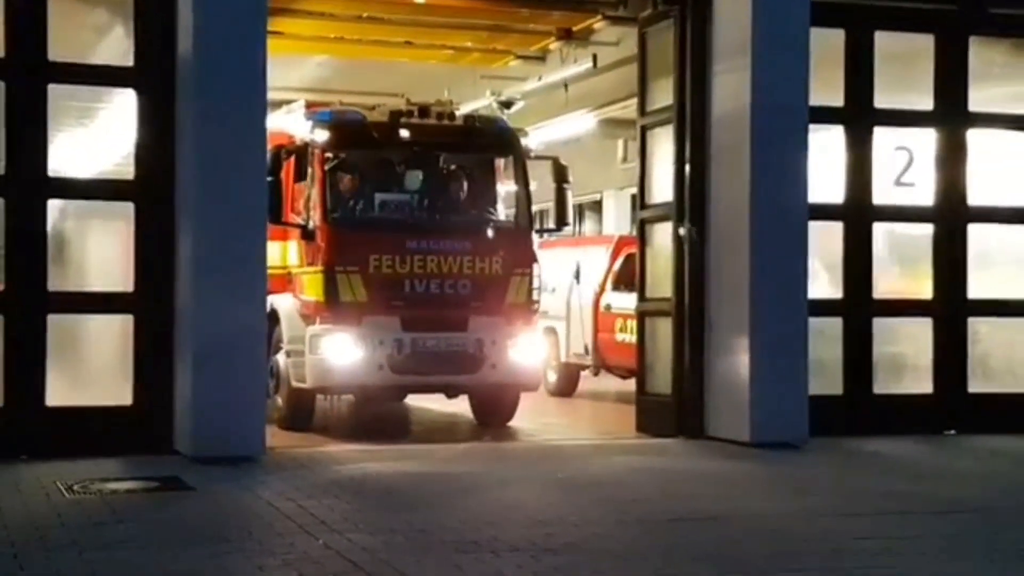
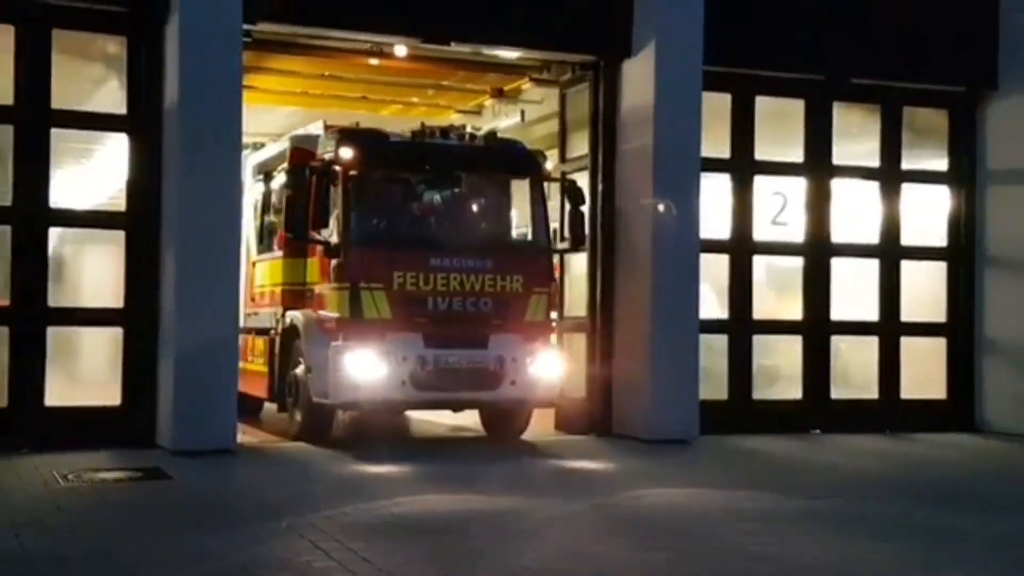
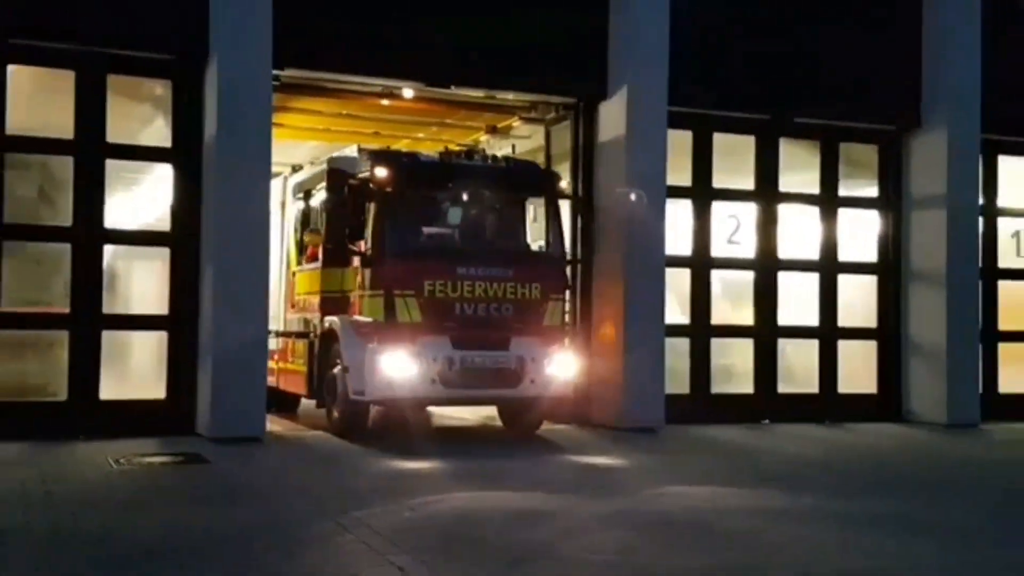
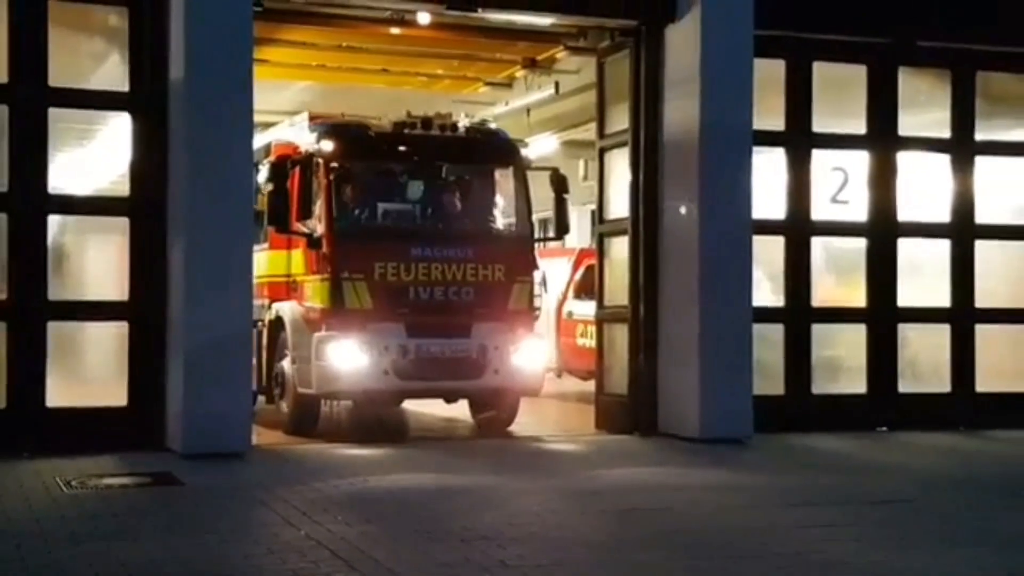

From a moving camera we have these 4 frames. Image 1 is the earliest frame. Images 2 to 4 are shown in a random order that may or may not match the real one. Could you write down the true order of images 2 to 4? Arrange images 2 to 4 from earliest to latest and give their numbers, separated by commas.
4, 2, 3
